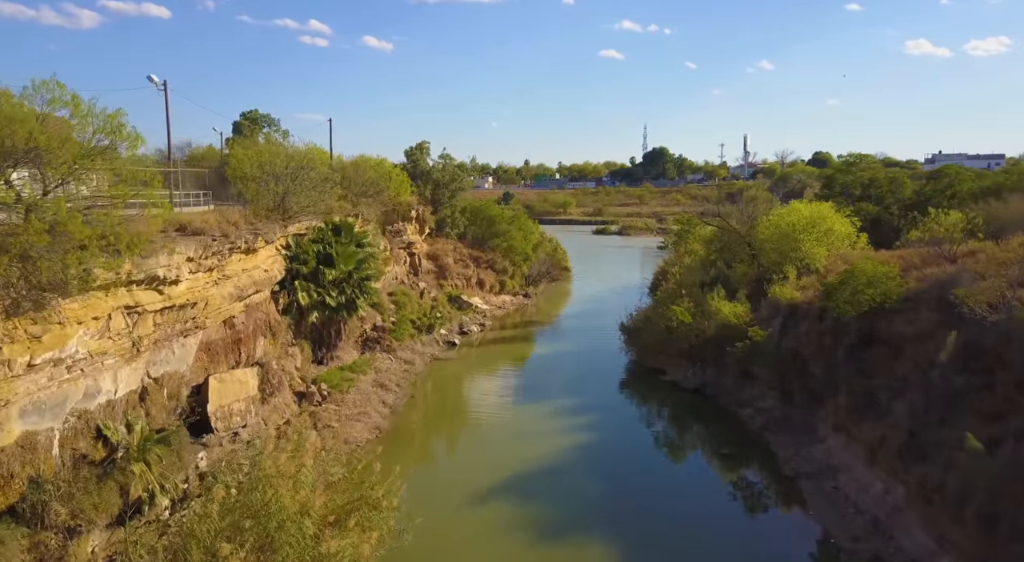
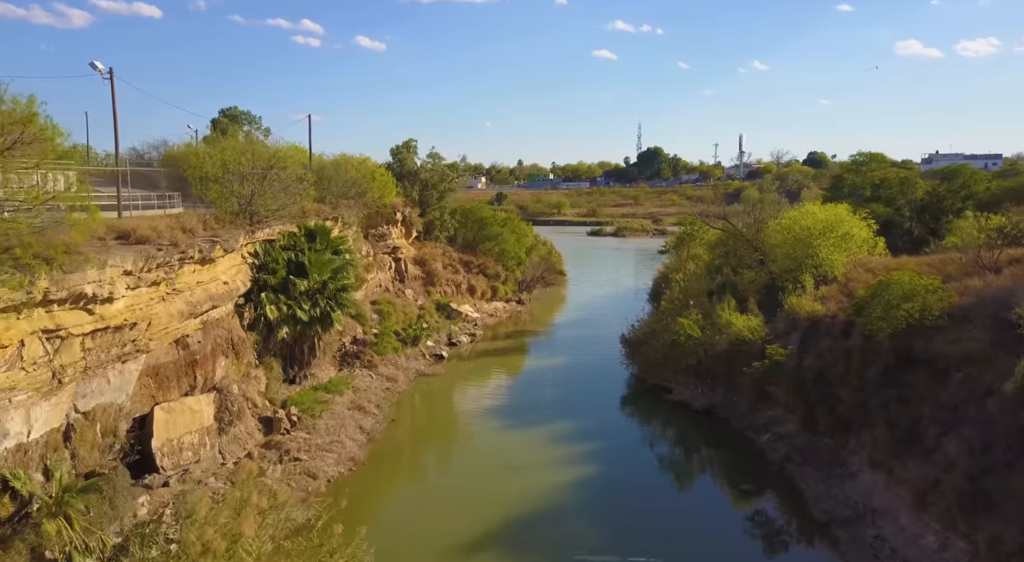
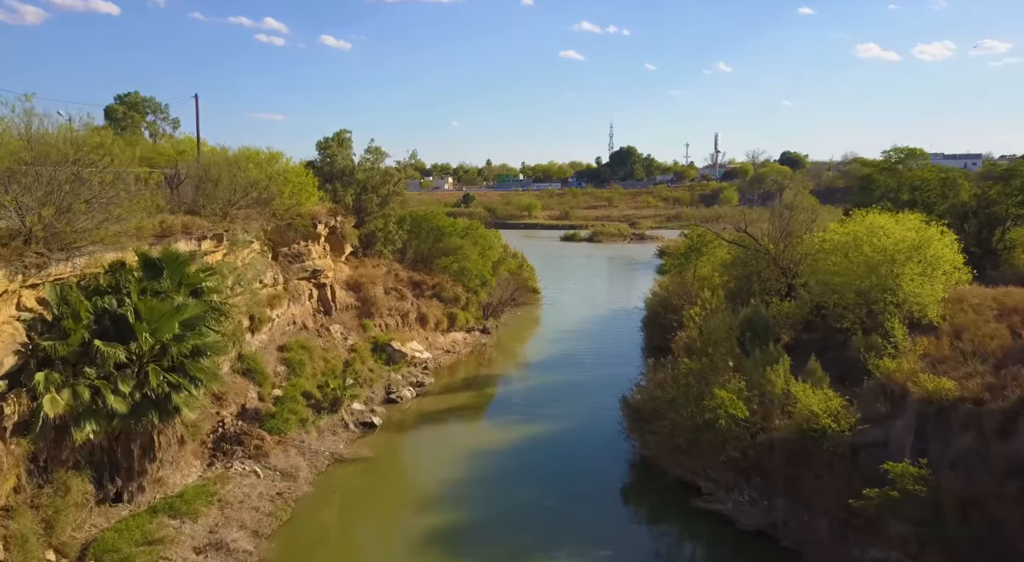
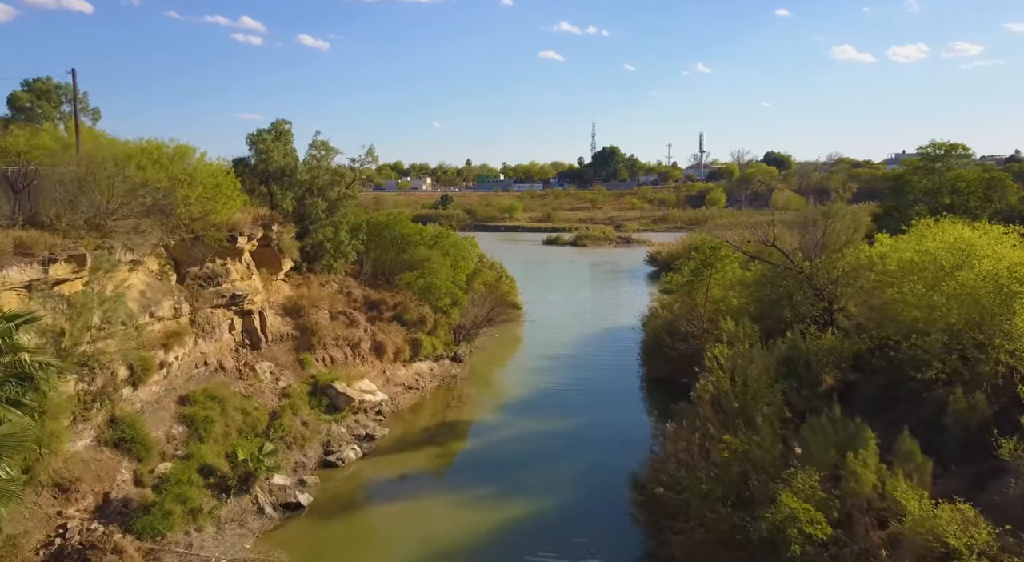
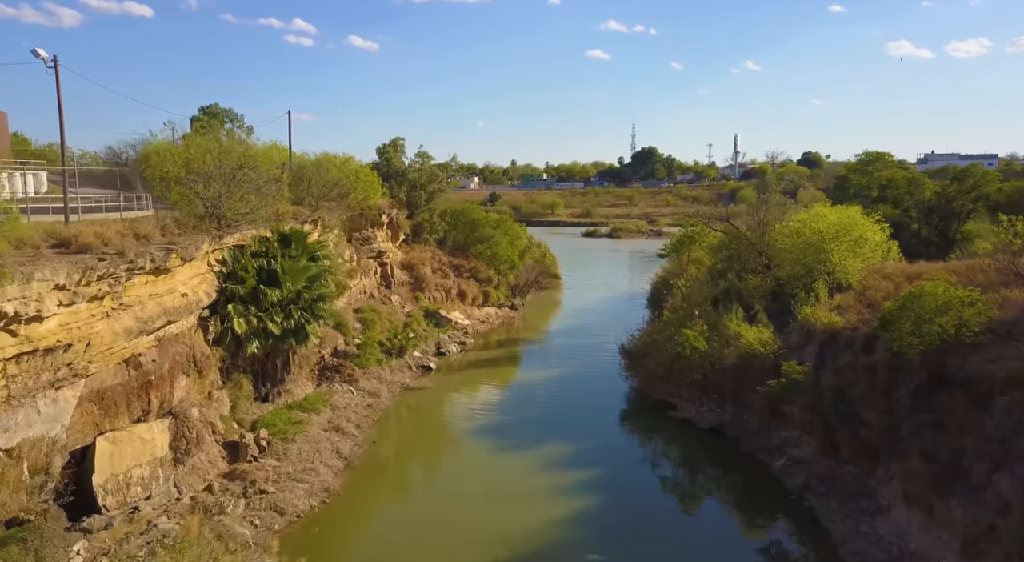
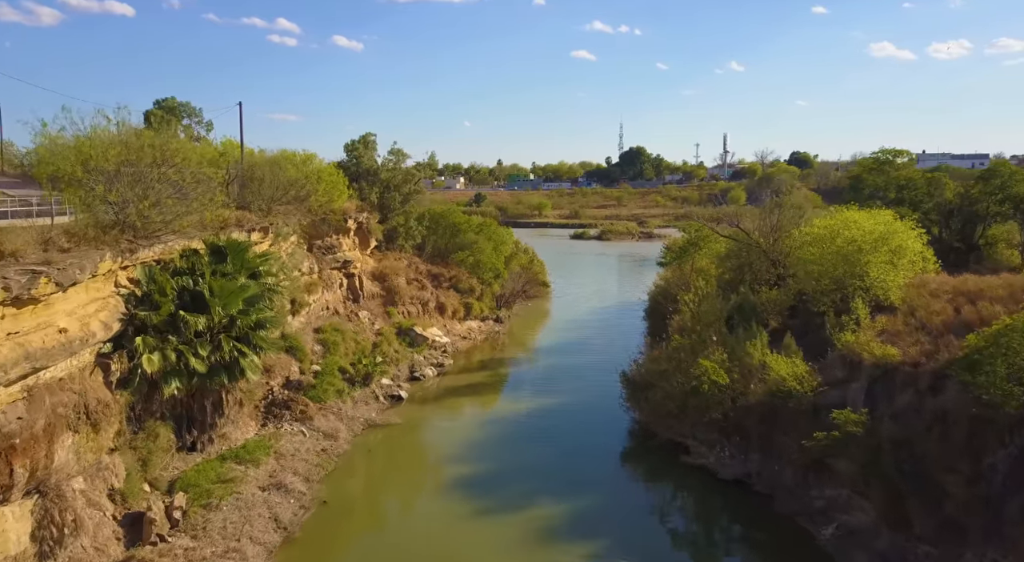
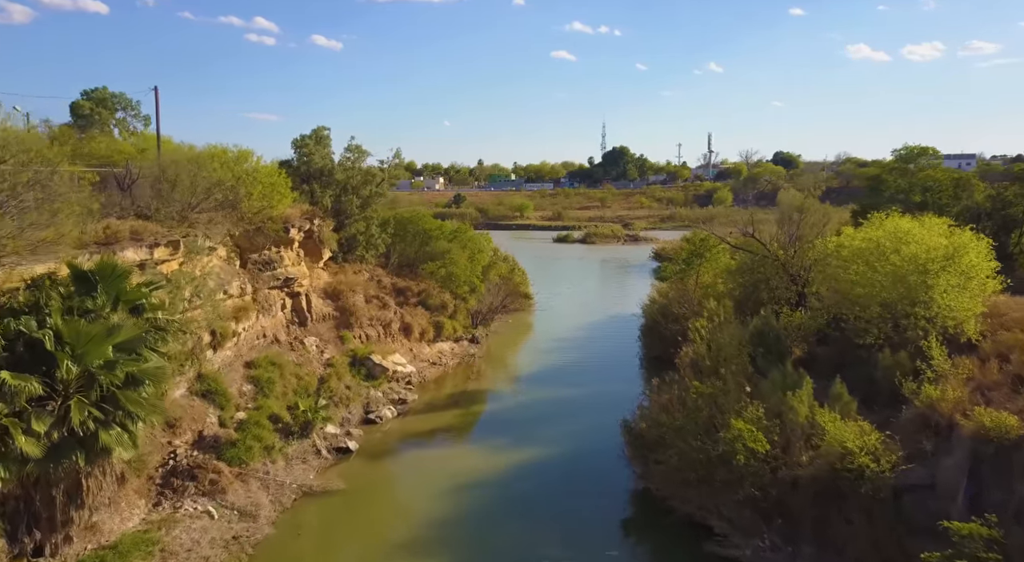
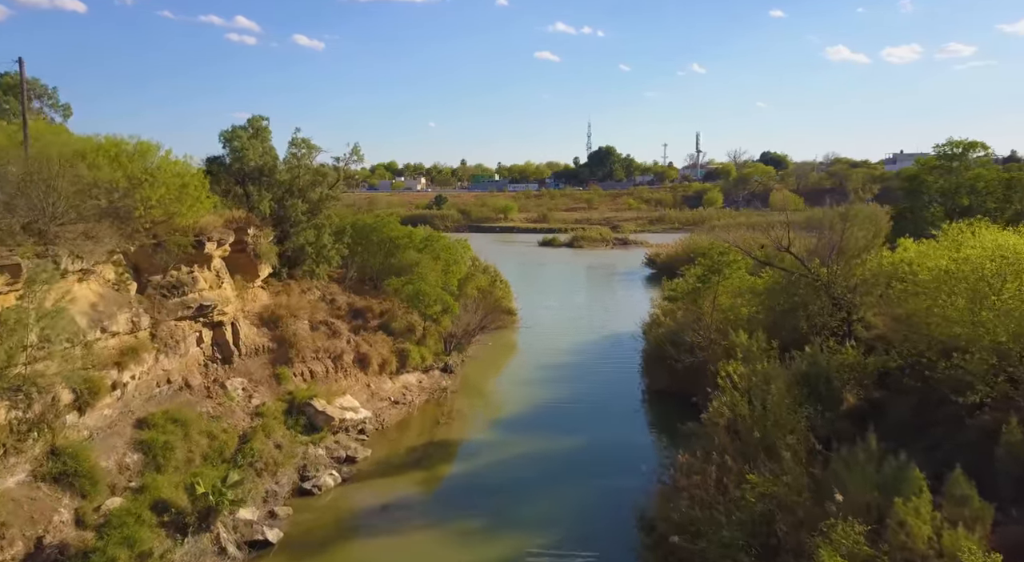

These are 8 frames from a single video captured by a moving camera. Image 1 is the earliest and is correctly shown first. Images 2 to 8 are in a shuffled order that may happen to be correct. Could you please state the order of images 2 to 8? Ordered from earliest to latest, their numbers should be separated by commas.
2, 5, 6, 3, 7, 4, 8
